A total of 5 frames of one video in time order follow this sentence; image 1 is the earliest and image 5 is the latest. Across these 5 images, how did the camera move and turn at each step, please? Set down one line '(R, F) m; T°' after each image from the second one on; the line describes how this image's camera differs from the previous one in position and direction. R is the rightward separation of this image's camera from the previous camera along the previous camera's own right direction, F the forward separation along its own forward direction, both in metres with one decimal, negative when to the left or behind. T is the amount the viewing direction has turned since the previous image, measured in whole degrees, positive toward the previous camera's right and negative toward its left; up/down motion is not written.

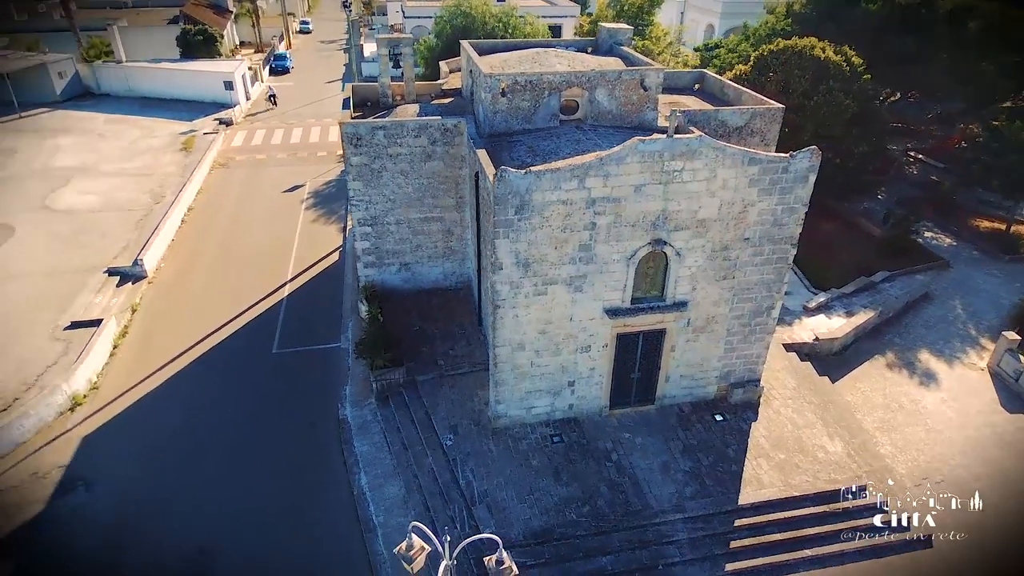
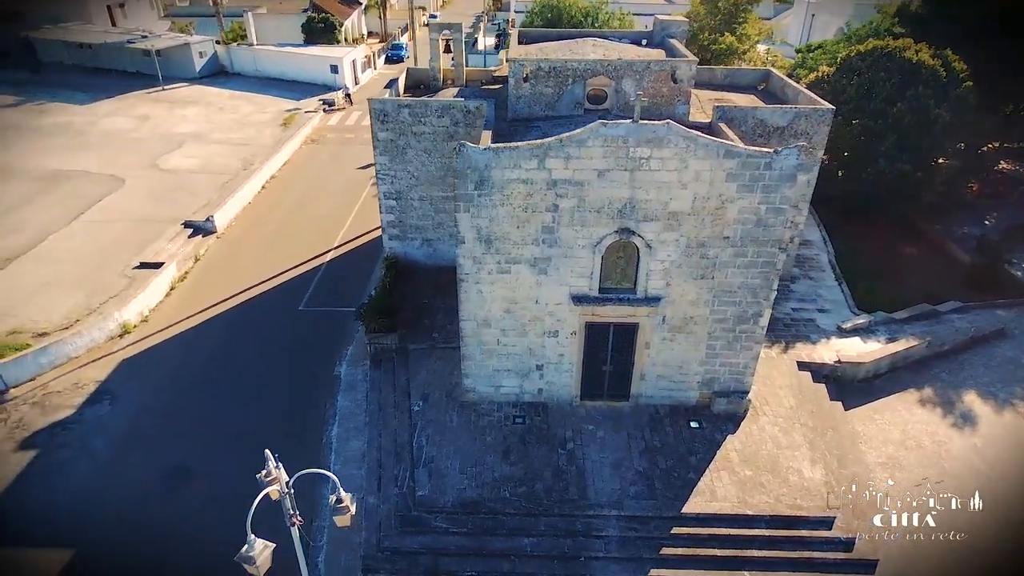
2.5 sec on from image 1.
(+3.2, +0.1) m; -11°
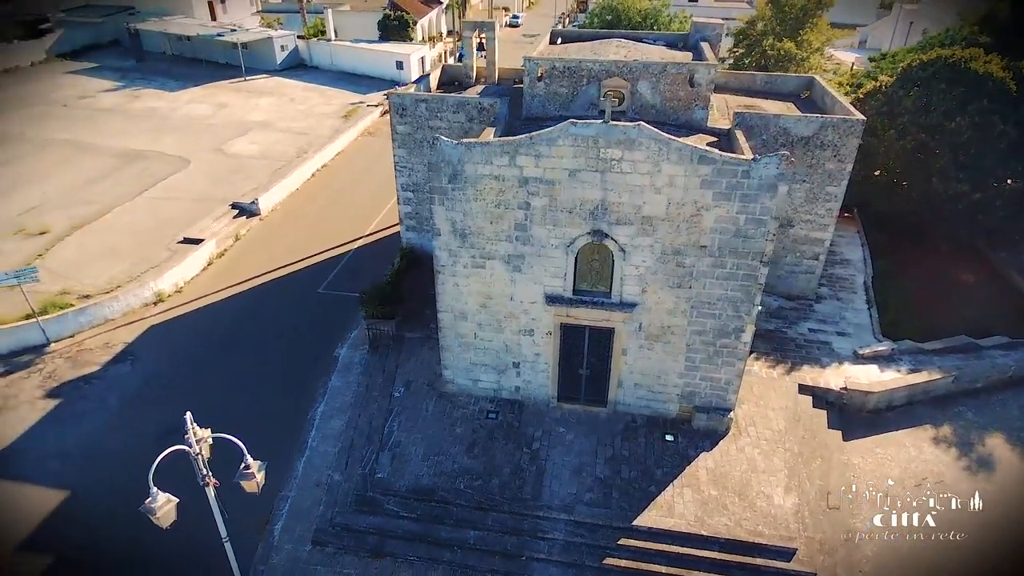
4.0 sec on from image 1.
(+2.2, +0.1) m; -7°
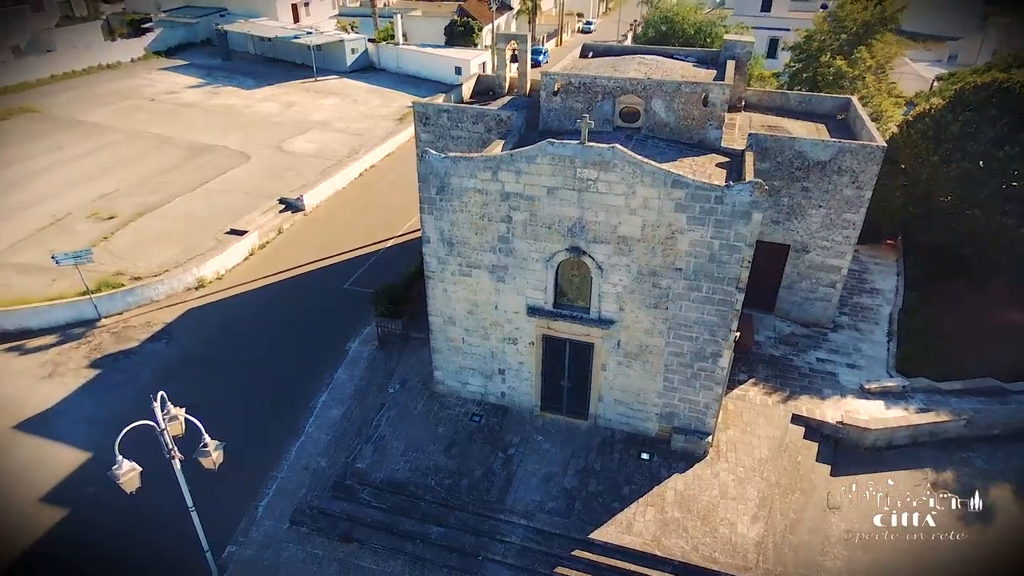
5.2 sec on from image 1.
(+1.9, -0.3) m; -6°
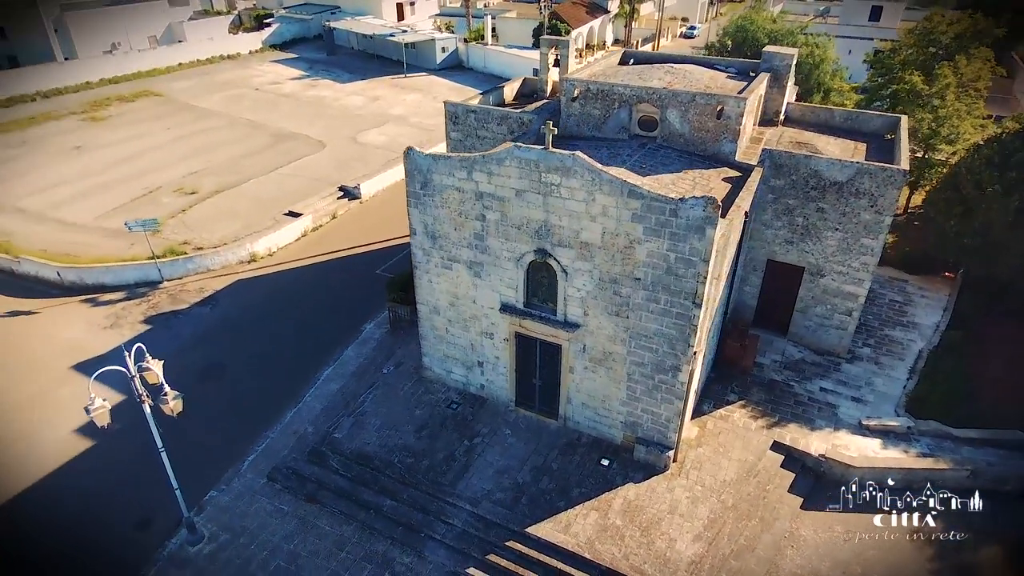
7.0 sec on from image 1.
(+2.7, -0.3) m; -9°
